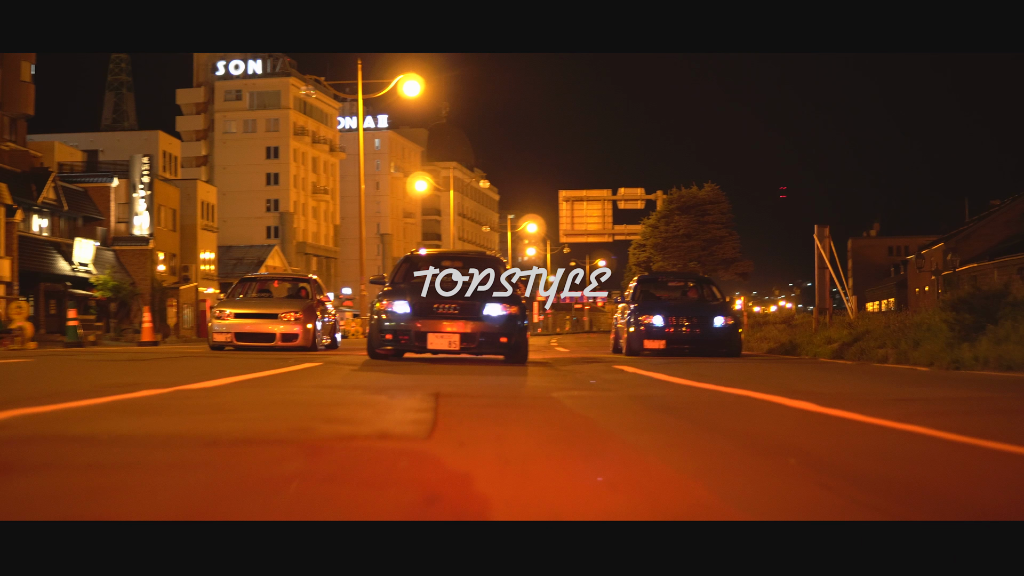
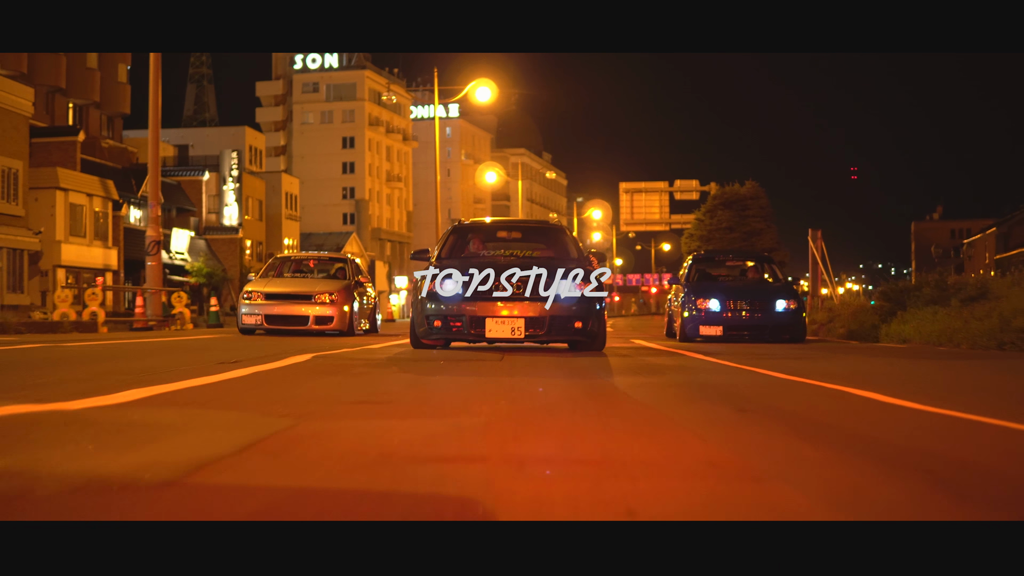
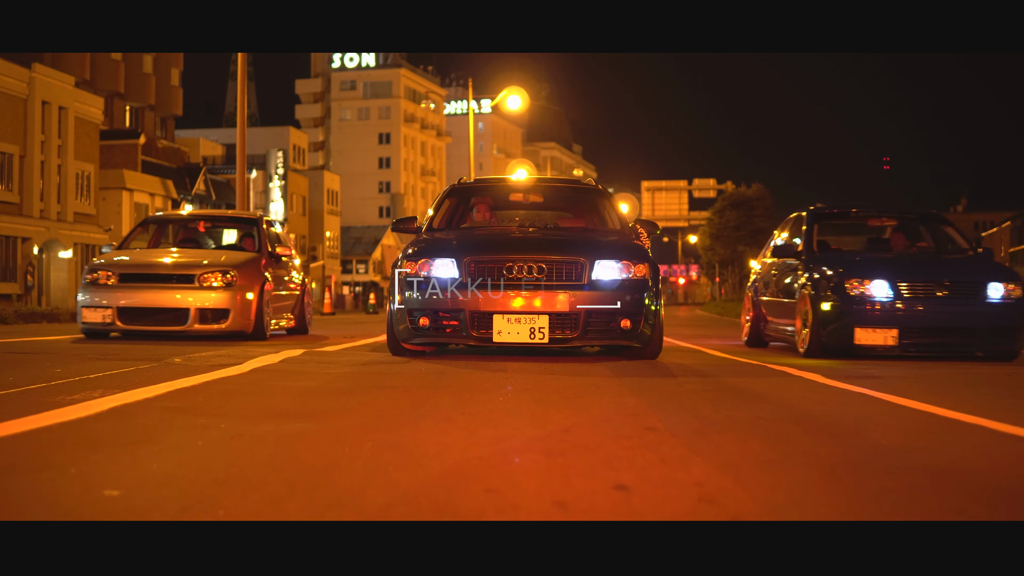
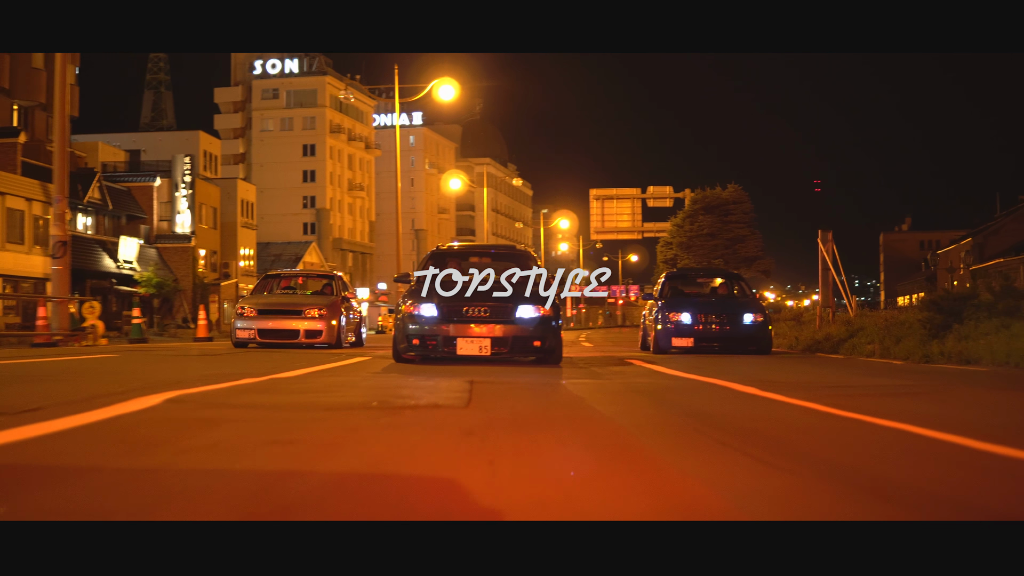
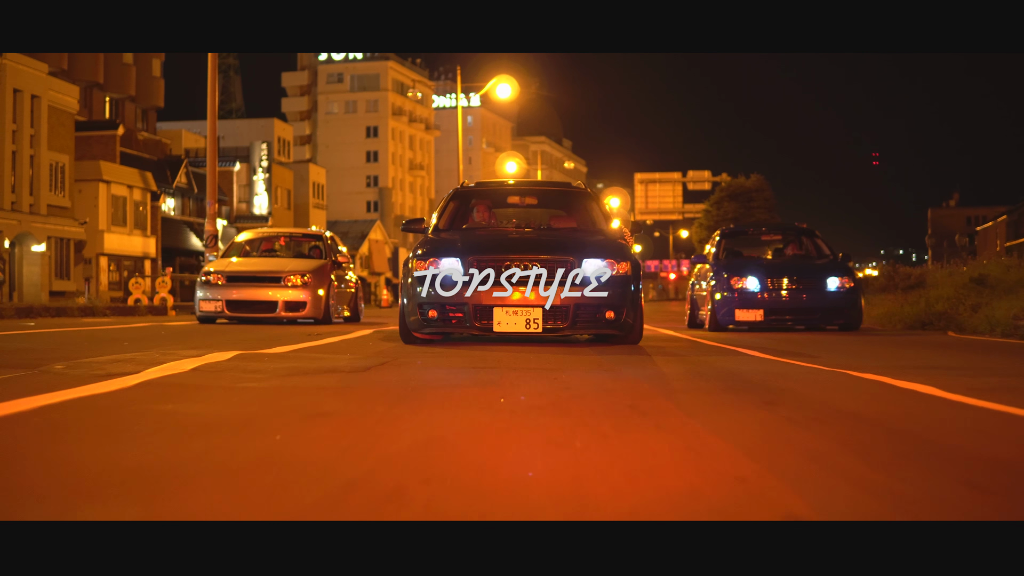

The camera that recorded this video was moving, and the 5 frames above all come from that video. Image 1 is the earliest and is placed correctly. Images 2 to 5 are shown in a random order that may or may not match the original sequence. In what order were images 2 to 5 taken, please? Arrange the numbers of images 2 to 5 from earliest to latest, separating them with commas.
4, 2, 5, 3
